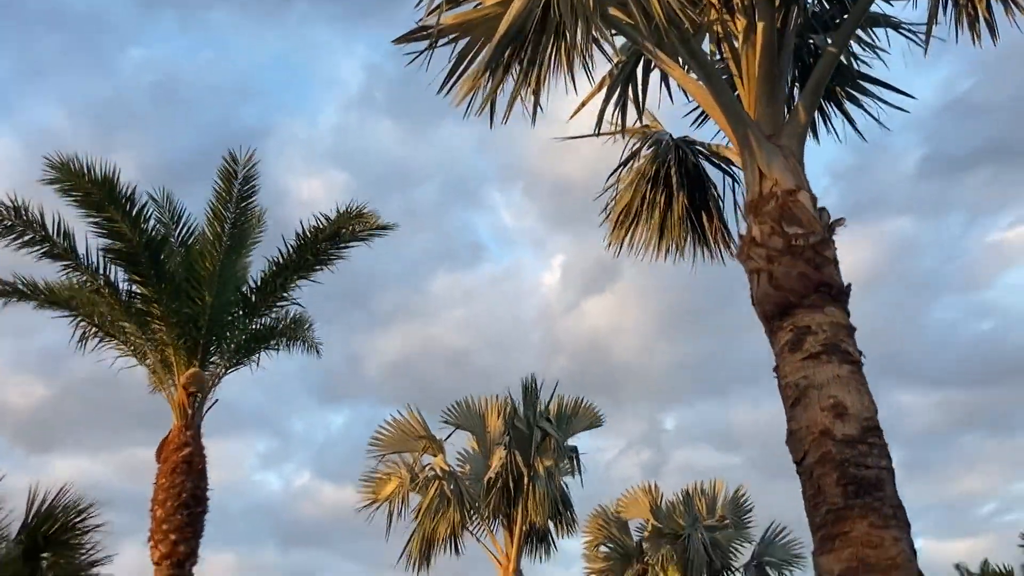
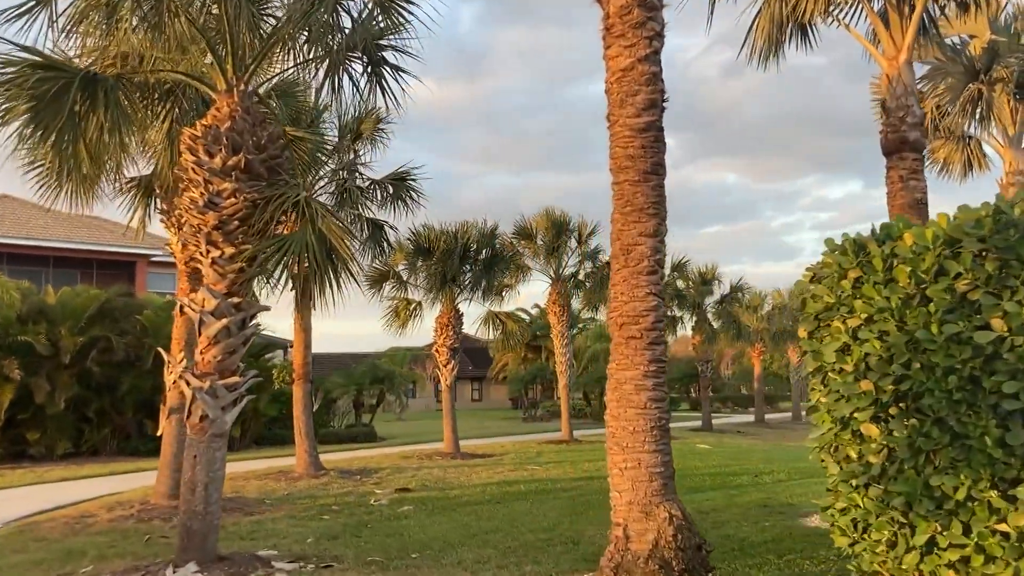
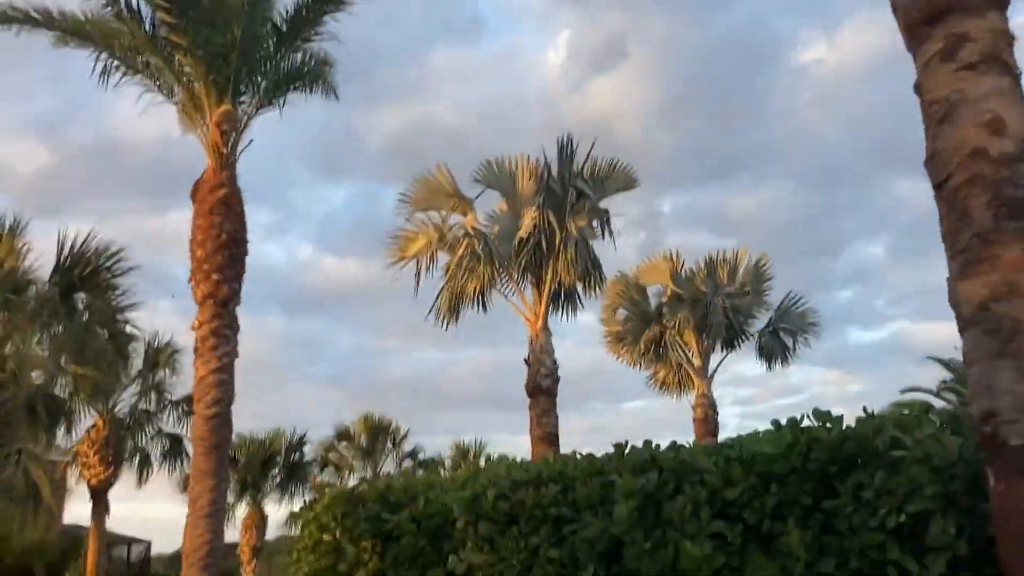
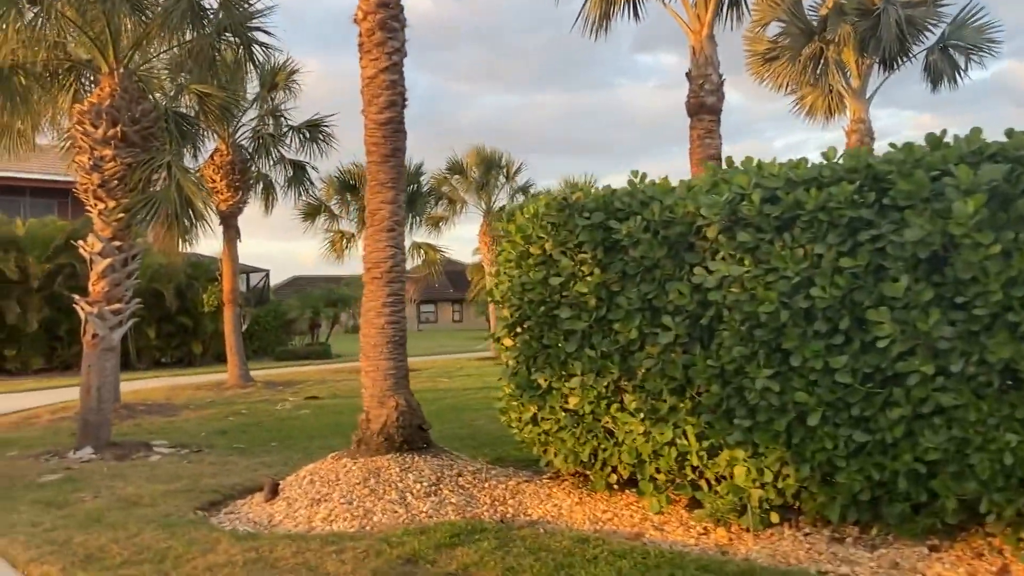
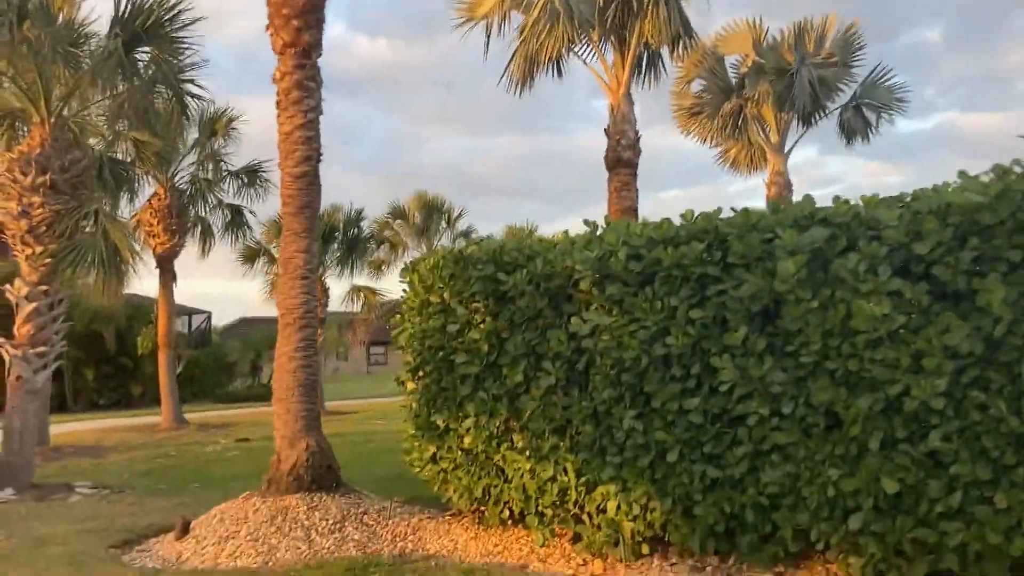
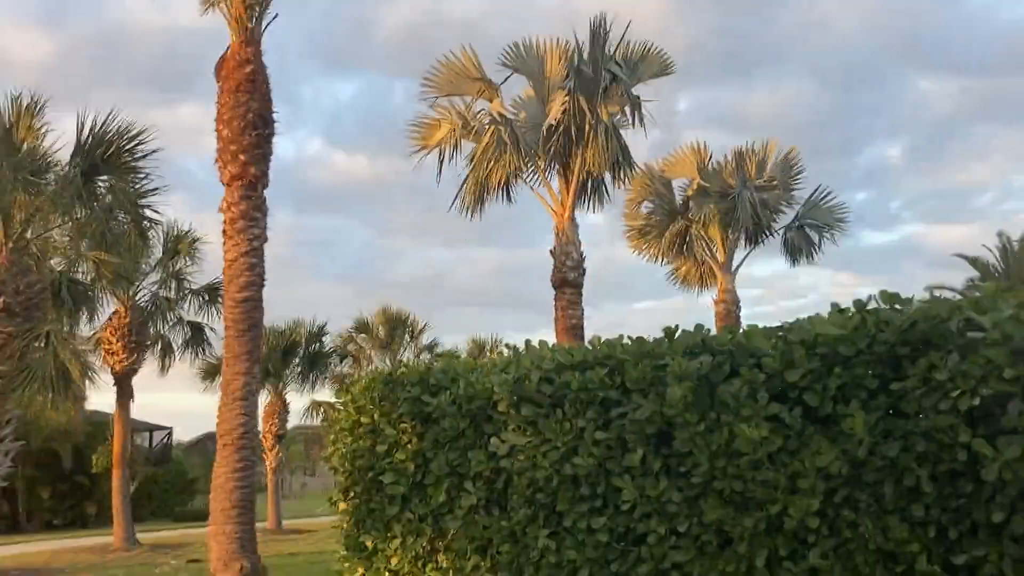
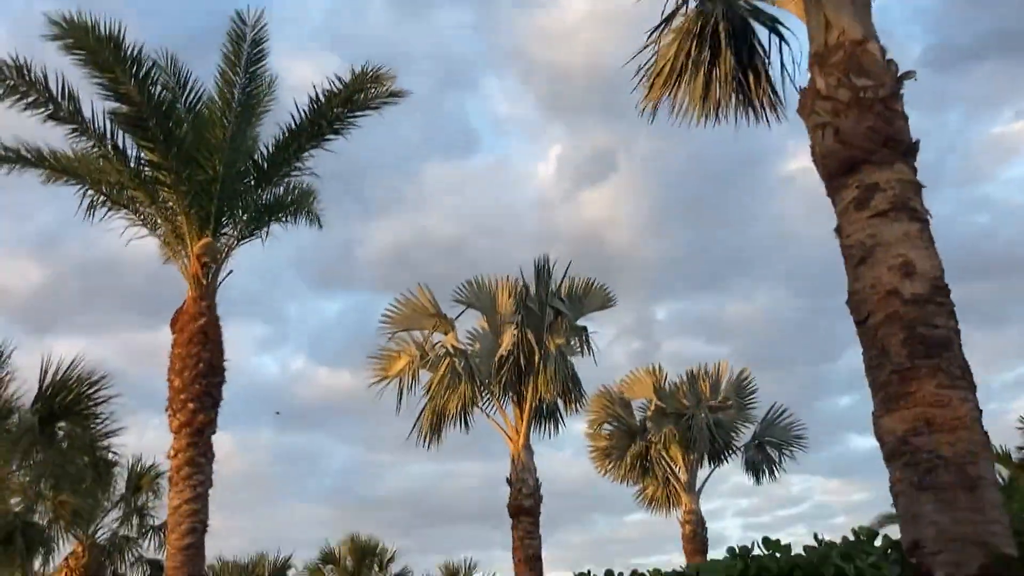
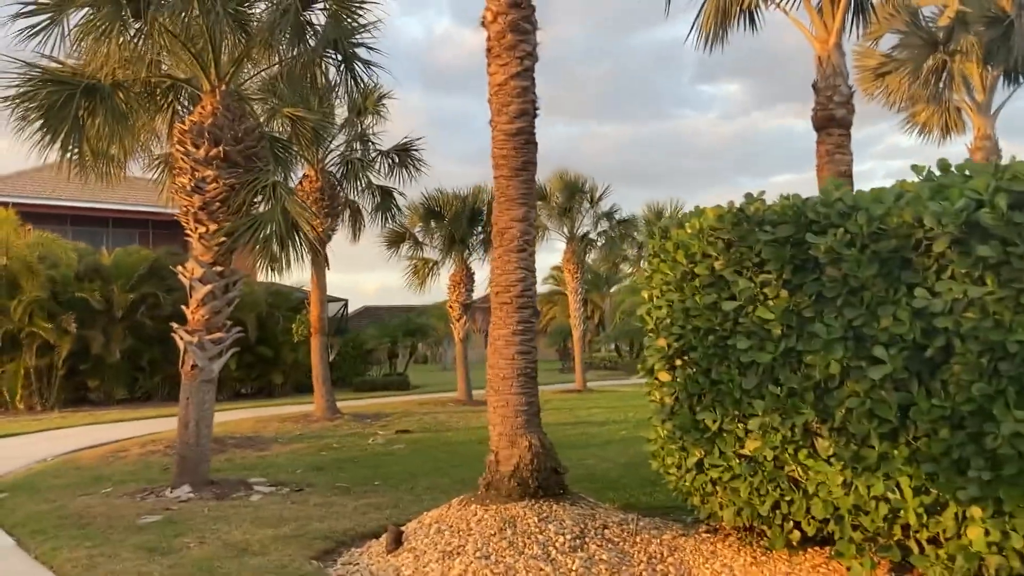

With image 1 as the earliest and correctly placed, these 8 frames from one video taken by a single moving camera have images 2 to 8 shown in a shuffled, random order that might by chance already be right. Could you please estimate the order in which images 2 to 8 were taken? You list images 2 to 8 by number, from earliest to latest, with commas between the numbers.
7, 3, 6, 5, 4, 8, 2
